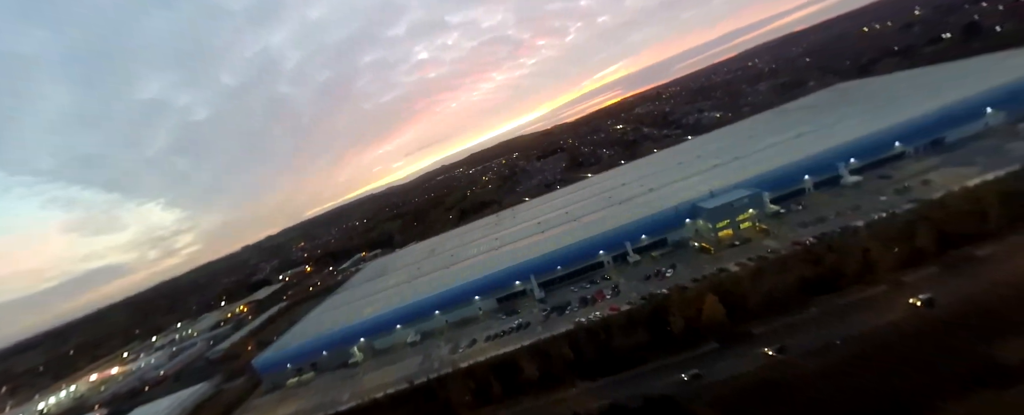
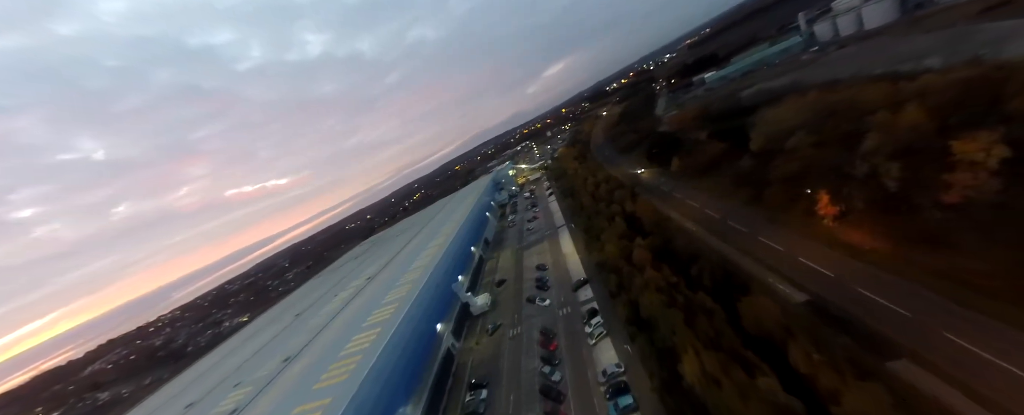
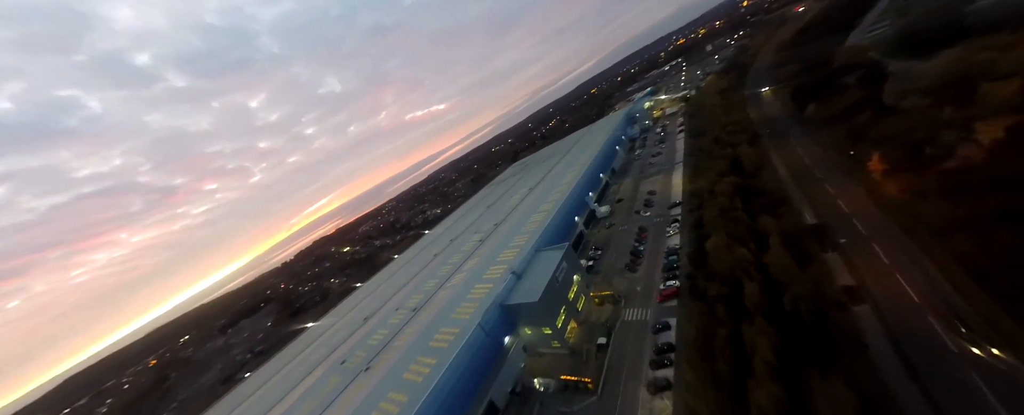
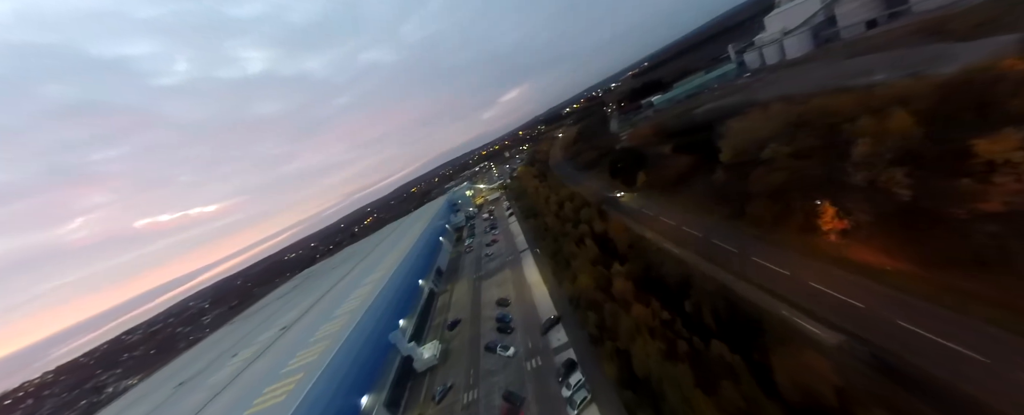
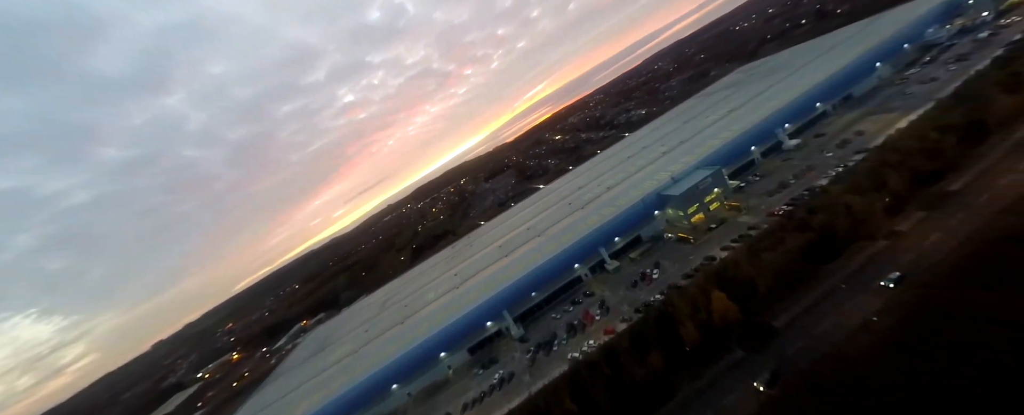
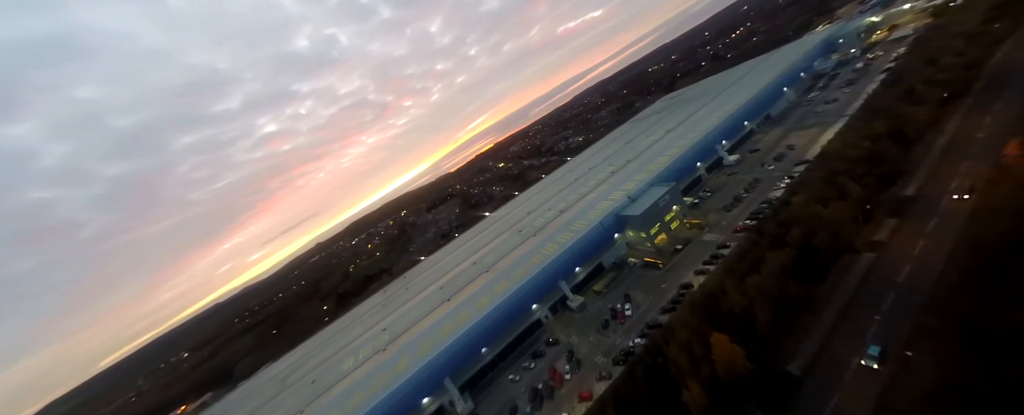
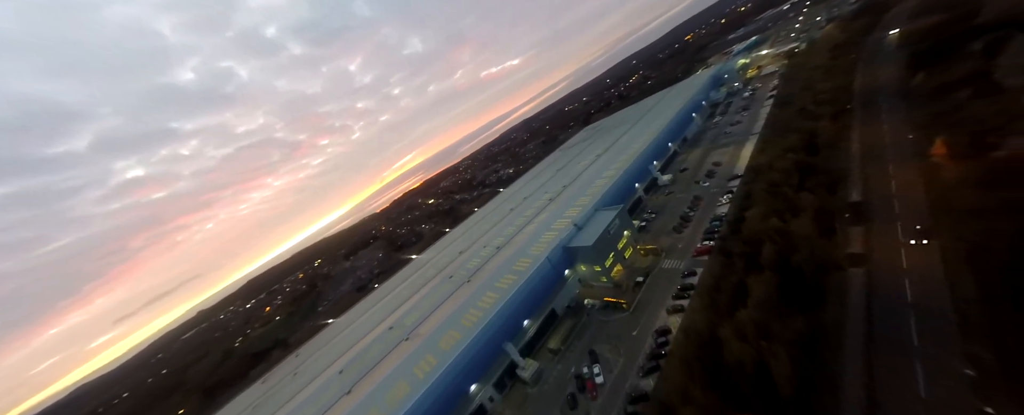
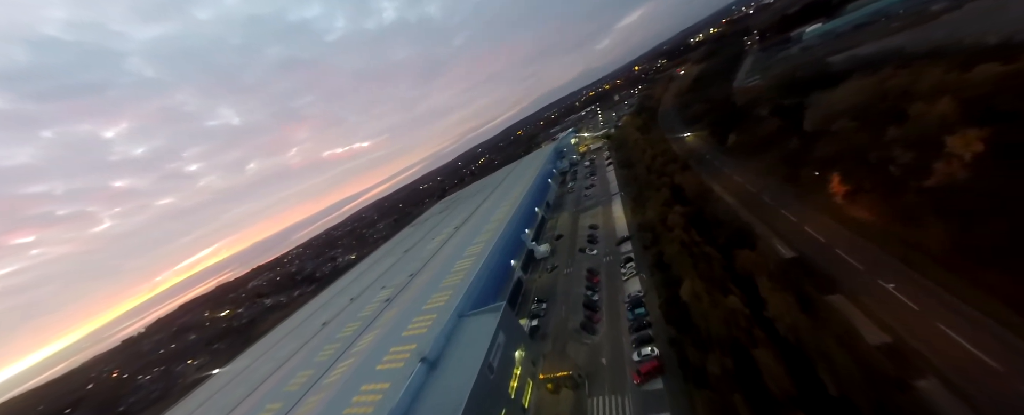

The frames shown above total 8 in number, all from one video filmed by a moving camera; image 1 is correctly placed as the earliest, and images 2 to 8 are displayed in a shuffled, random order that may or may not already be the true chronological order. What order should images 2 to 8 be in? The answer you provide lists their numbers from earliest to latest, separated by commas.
5, 6, 7, 3, 8, 2, 4
